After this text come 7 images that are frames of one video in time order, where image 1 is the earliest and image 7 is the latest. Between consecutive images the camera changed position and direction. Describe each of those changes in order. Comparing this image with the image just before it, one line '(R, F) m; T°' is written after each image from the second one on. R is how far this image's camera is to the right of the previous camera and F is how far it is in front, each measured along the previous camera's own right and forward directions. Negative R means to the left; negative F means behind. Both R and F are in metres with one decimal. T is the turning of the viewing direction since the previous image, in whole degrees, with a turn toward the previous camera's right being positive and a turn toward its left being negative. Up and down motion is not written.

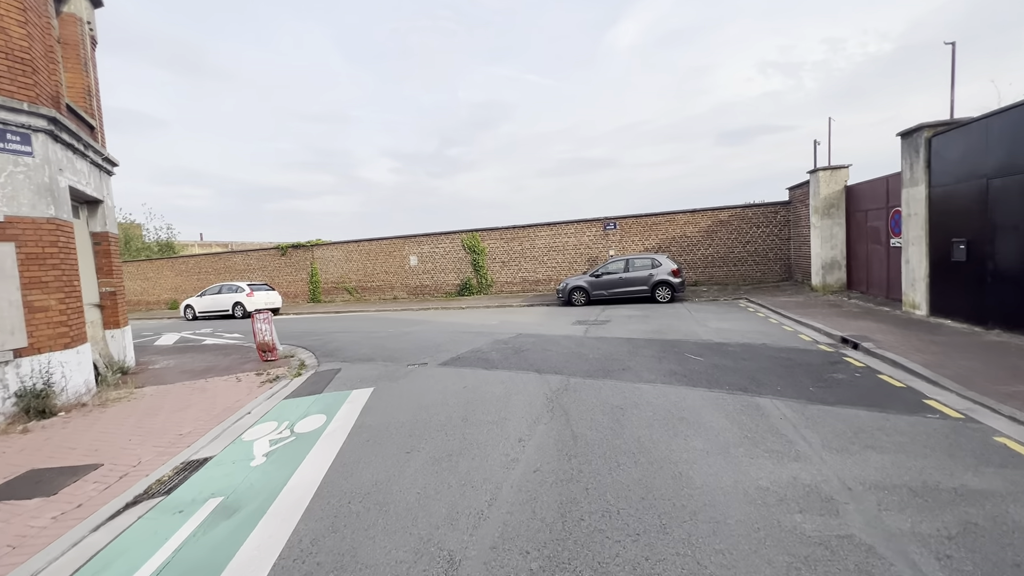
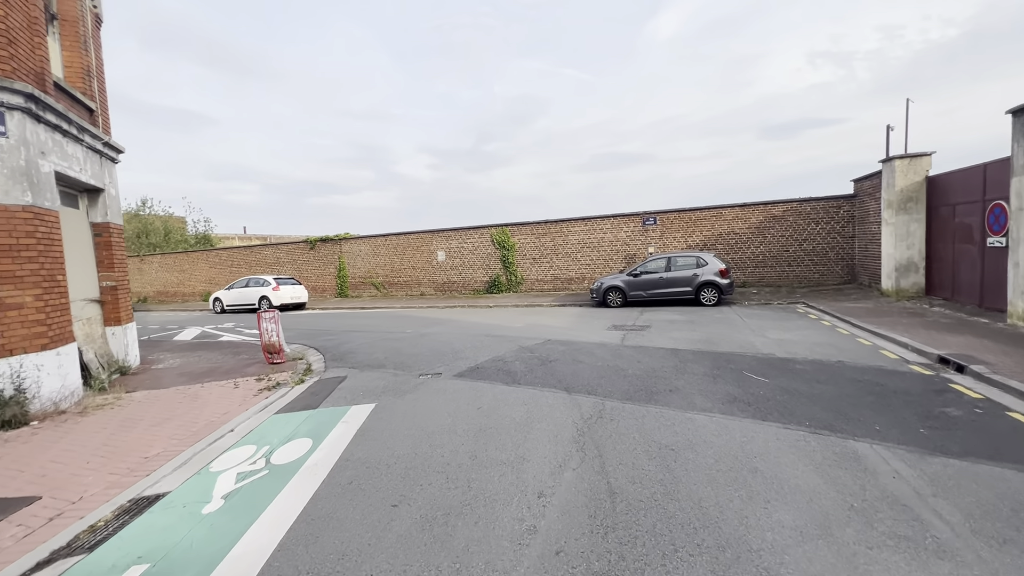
(+0.1, +1.1) m; -4°
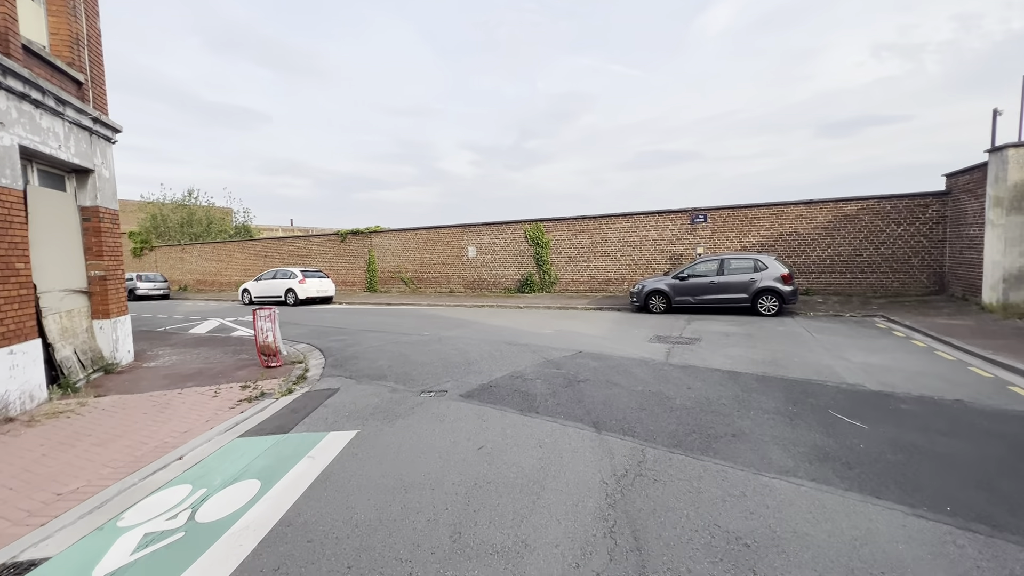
(+0.2, +1.3) m; -5°
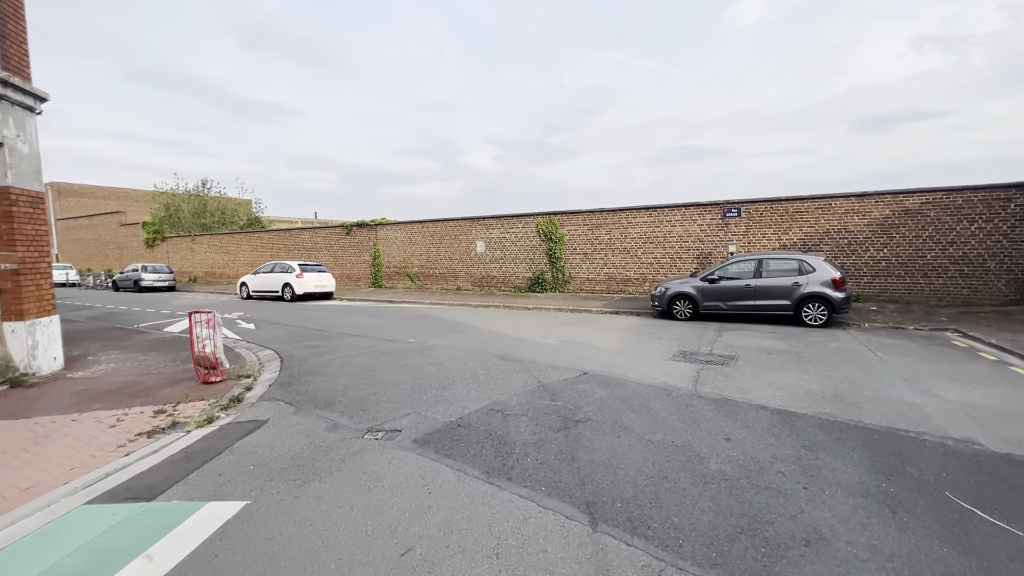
(+0.4, +1.6) m; -3°
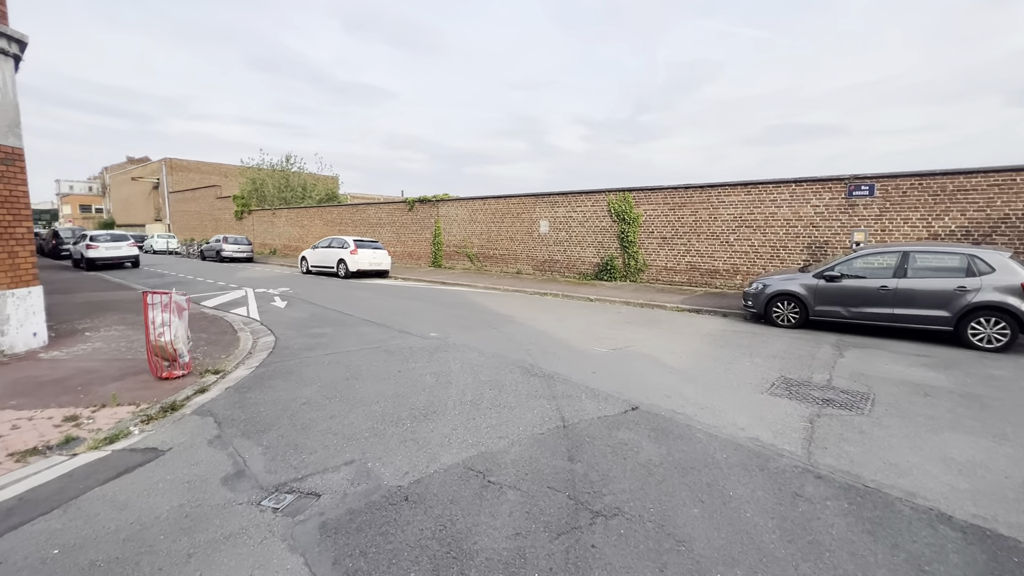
(+0.6, +1.9) m; -10°
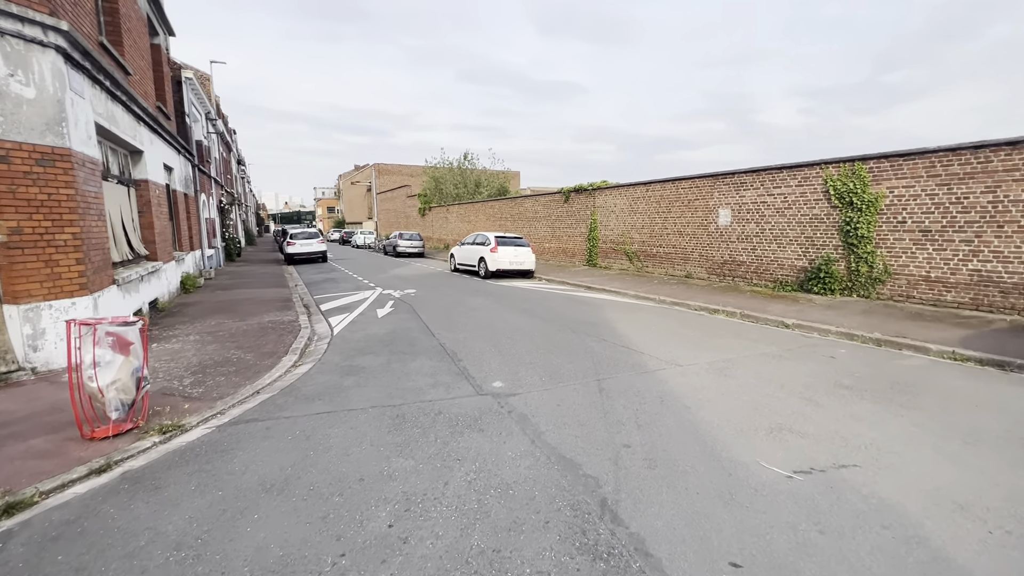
(+0.8, +3.1) m; -22°
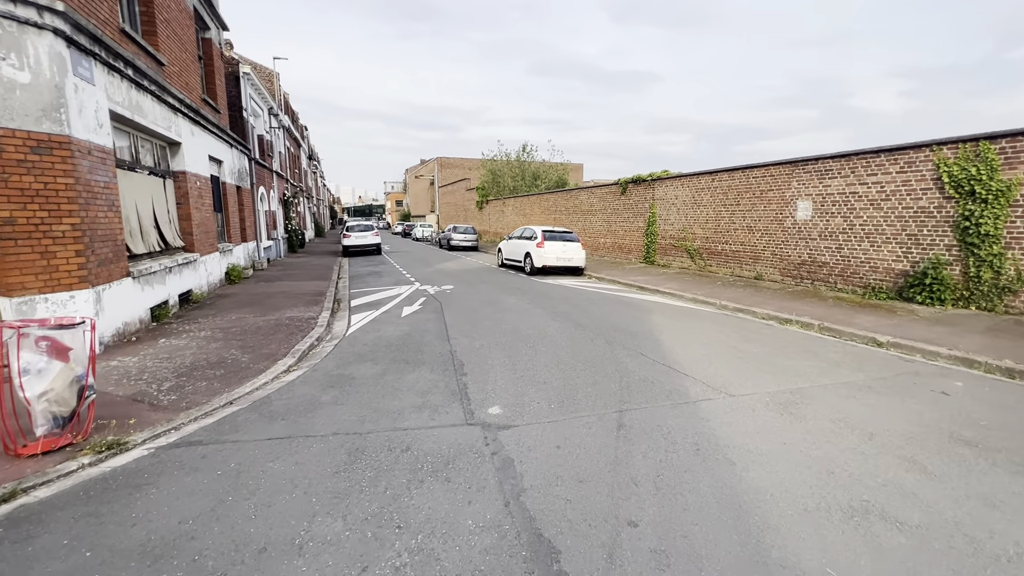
(+0.6, +1.0) m; -8°
